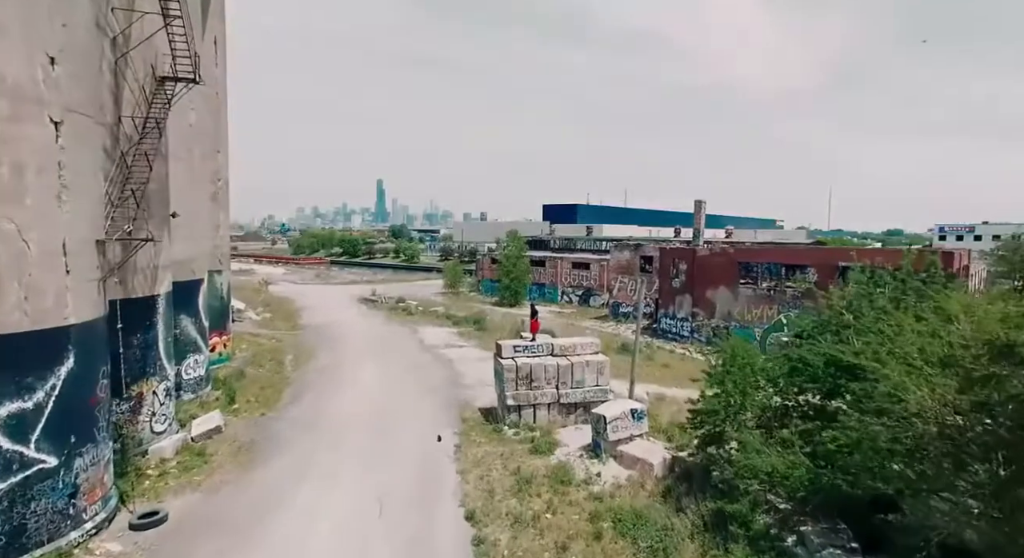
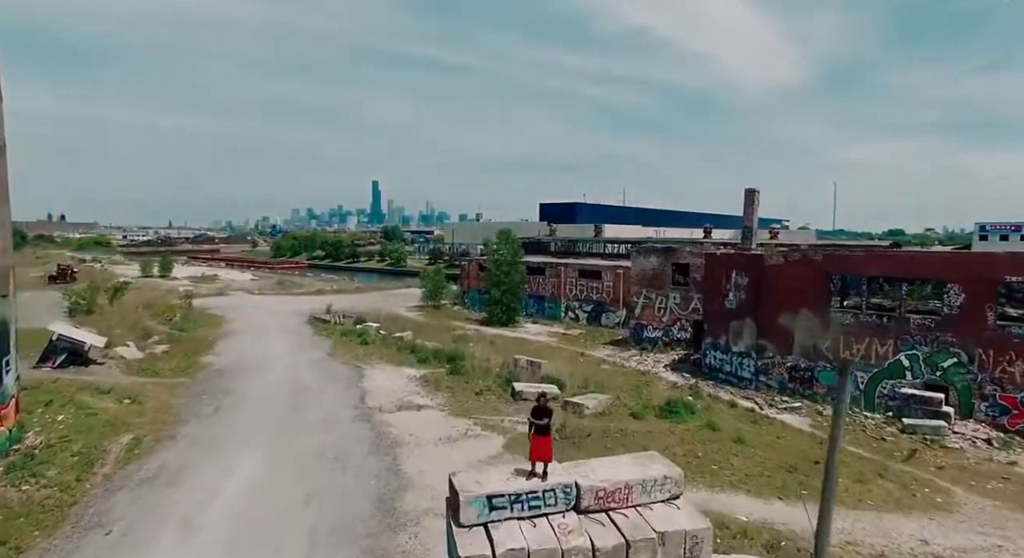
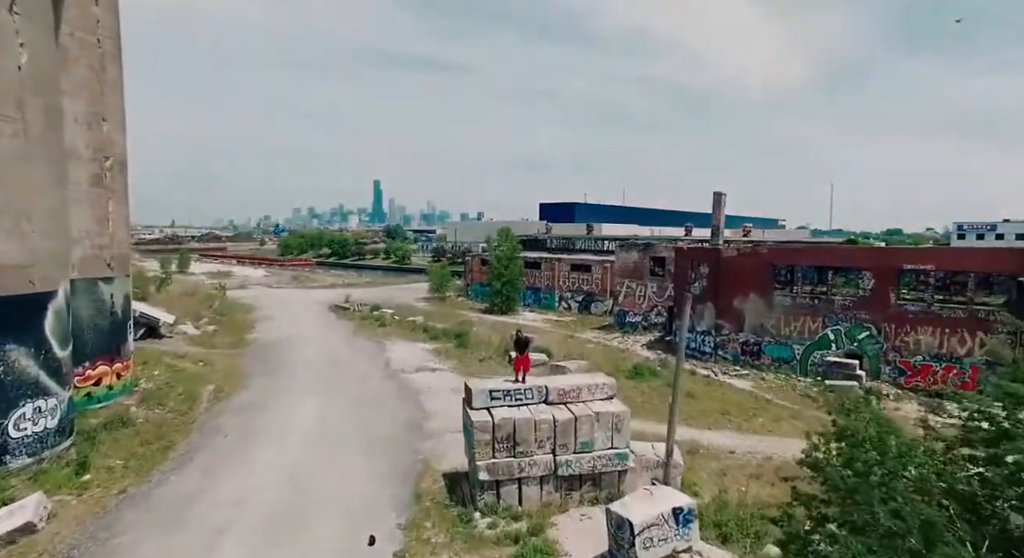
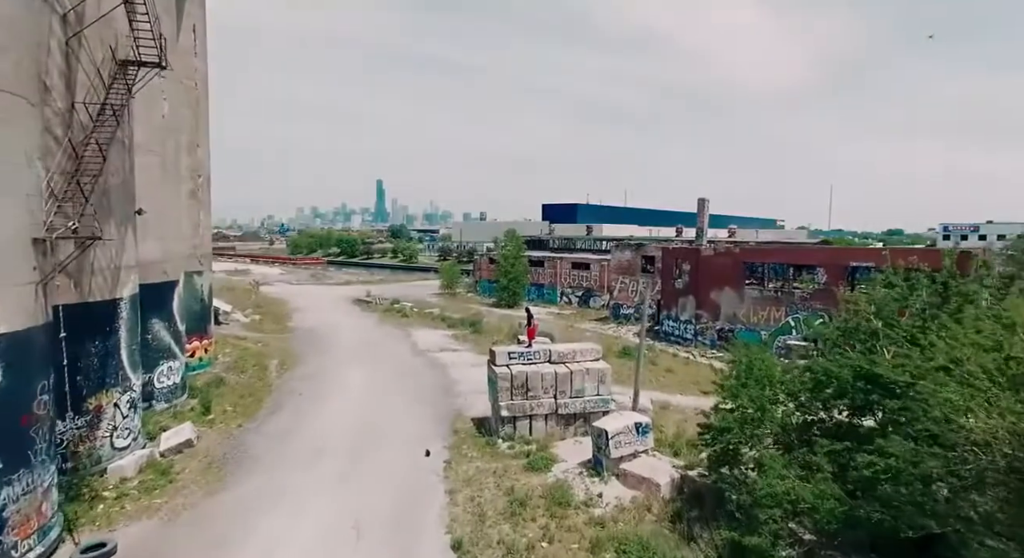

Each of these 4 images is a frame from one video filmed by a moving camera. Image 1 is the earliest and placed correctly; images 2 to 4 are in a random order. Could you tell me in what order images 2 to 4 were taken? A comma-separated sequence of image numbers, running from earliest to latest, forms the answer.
4, 3, 2
